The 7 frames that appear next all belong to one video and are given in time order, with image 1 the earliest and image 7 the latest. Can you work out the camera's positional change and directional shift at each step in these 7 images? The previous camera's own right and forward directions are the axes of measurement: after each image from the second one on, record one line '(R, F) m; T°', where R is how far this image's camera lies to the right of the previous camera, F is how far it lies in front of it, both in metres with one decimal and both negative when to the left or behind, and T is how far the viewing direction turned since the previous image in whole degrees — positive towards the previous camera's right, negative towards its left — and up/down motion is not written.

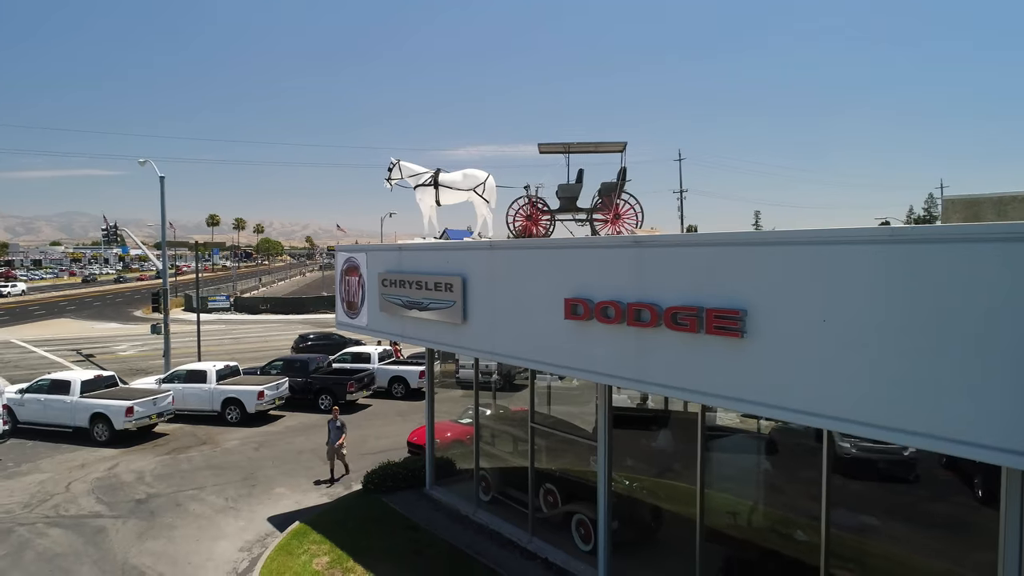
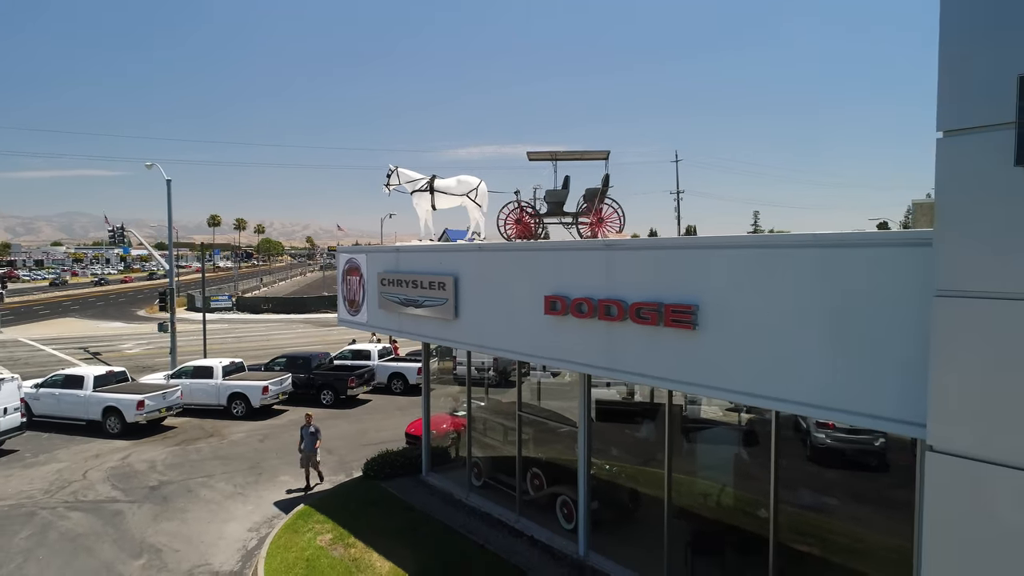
(+0.2, -0.8) m; 0°
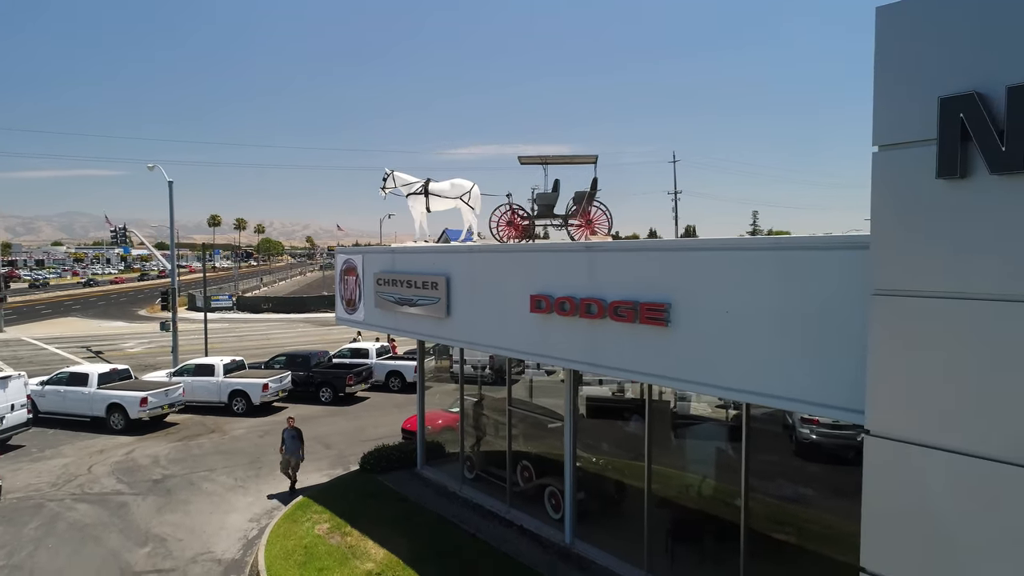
(+0.2, -0.4) m; 0°
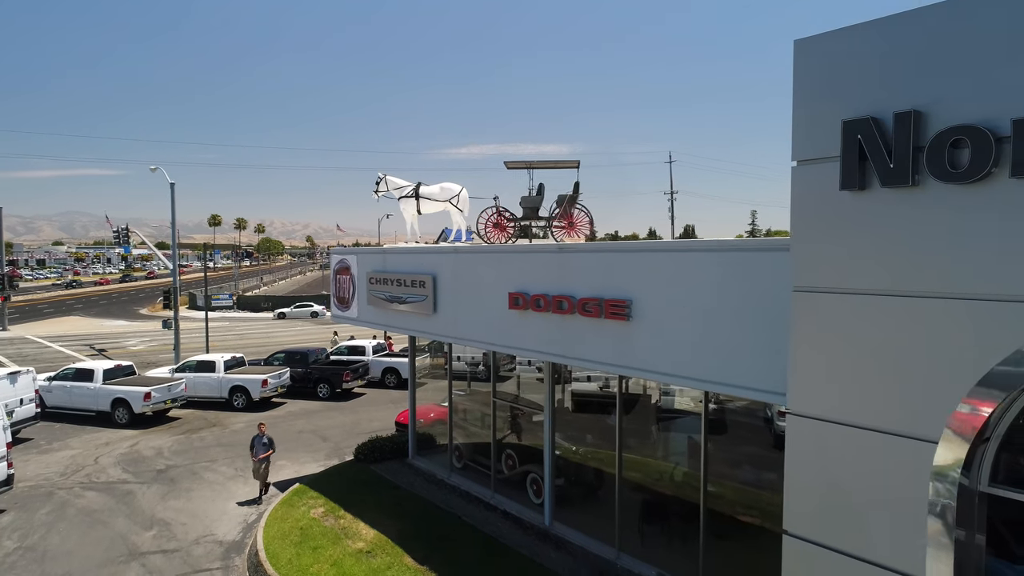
(+0.3, -0.6) m; 0°
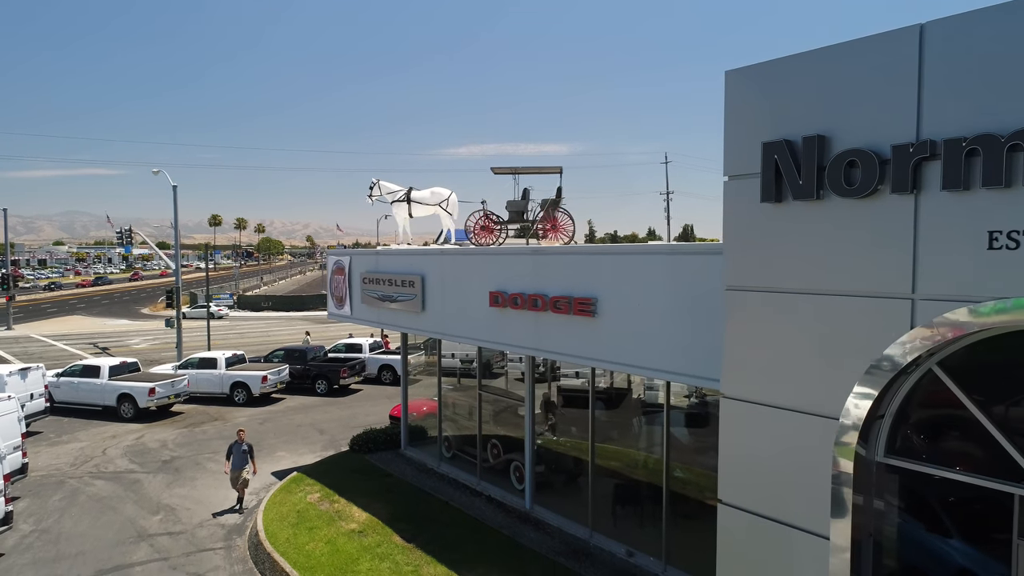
(+0.3, -0.7) m; 0°
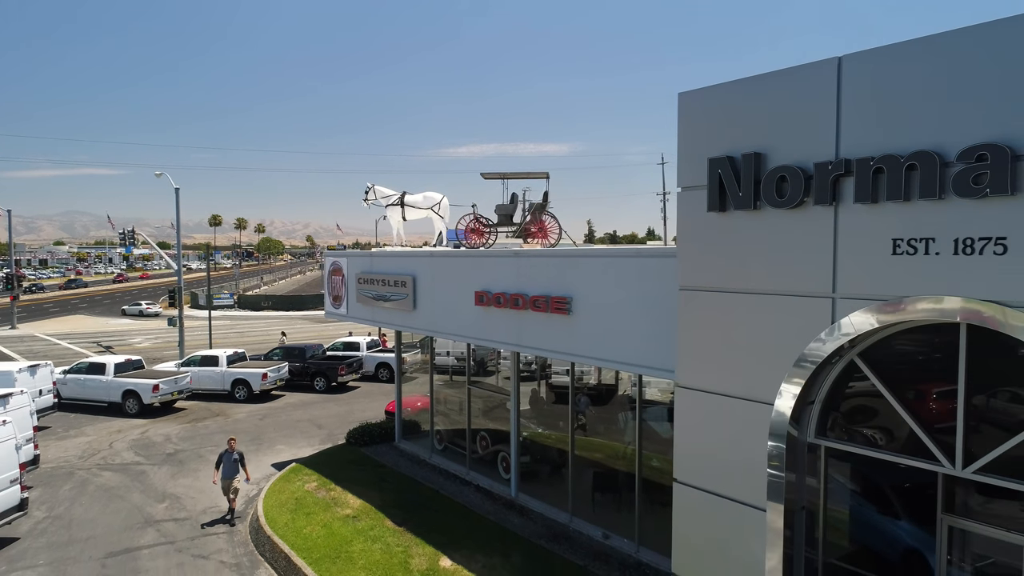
(+0.3, -0.7) m; 0°
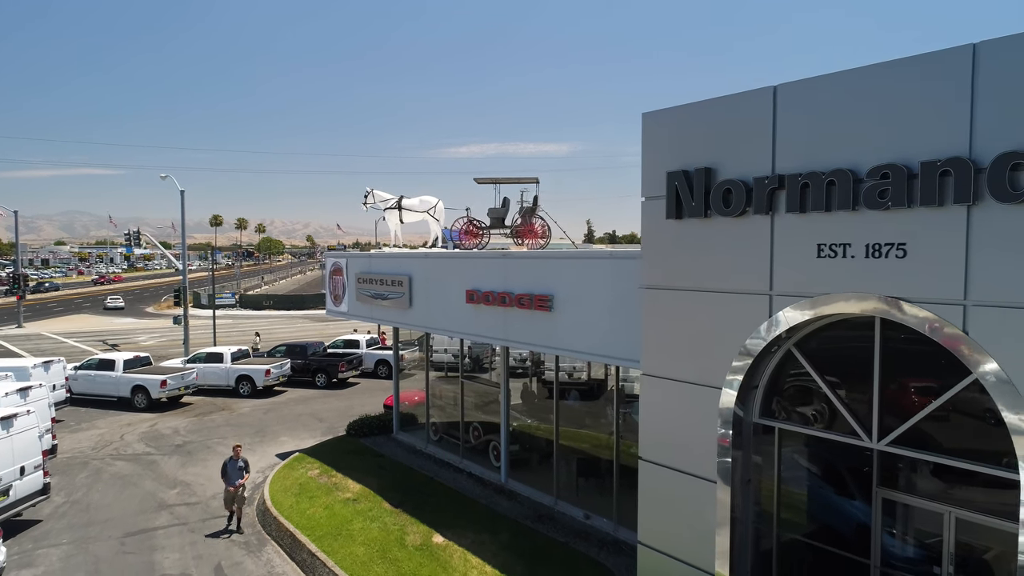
(+0.2, -0.8) m; 0°
